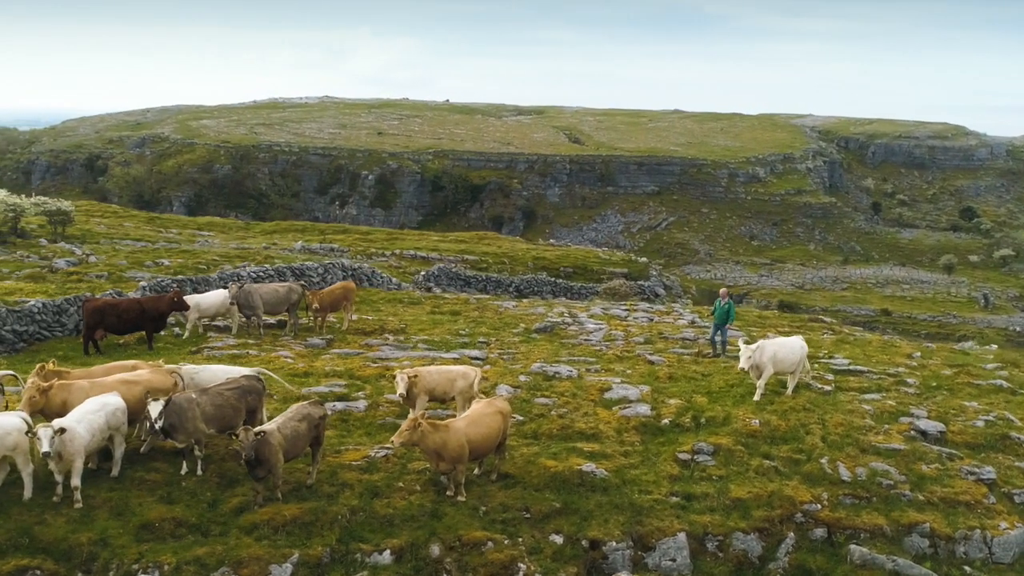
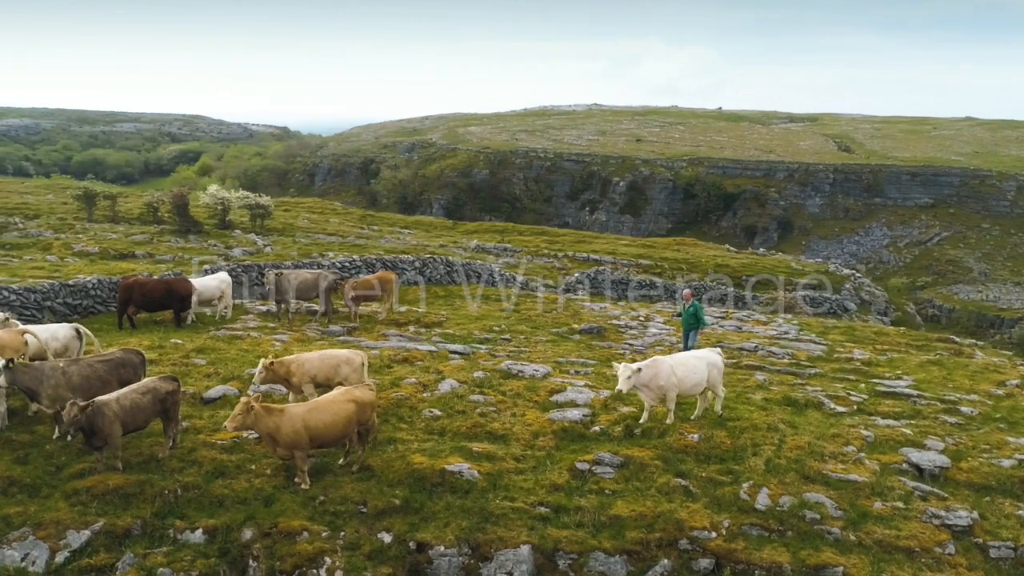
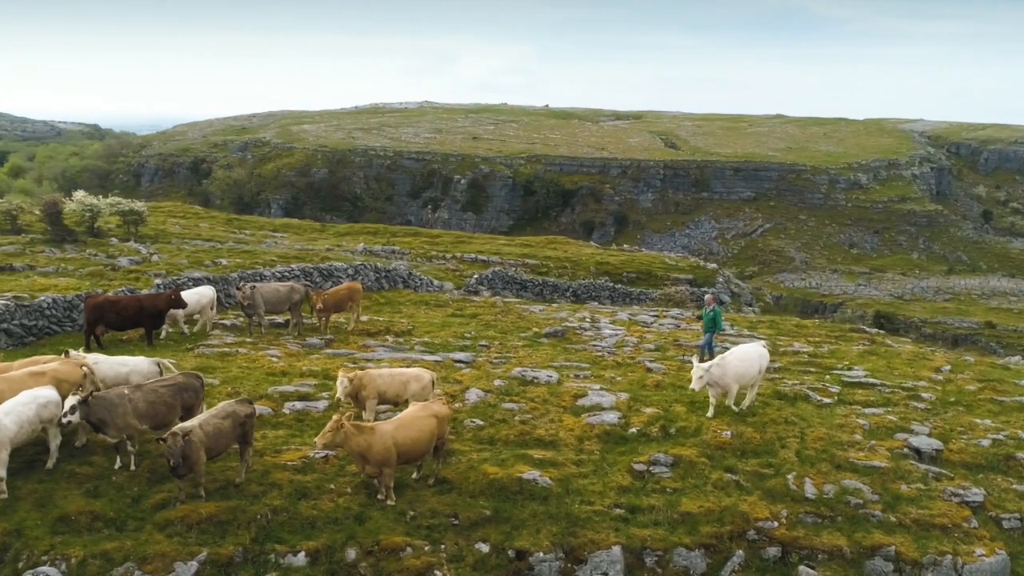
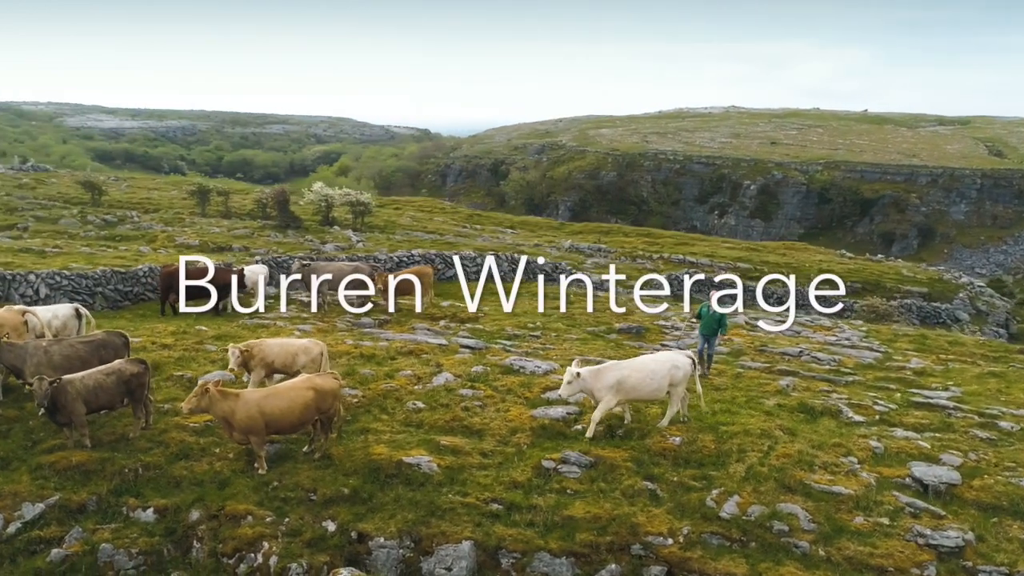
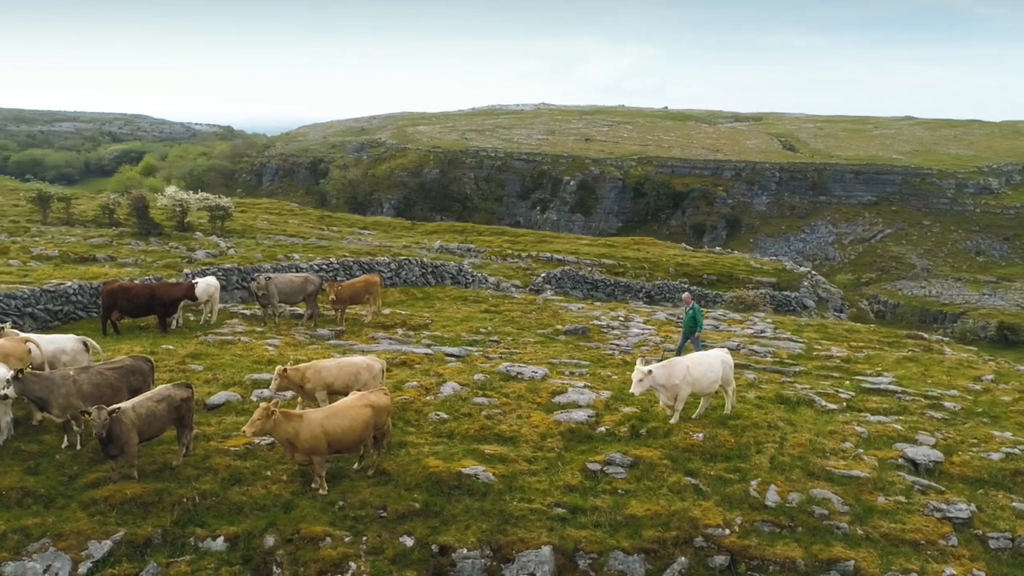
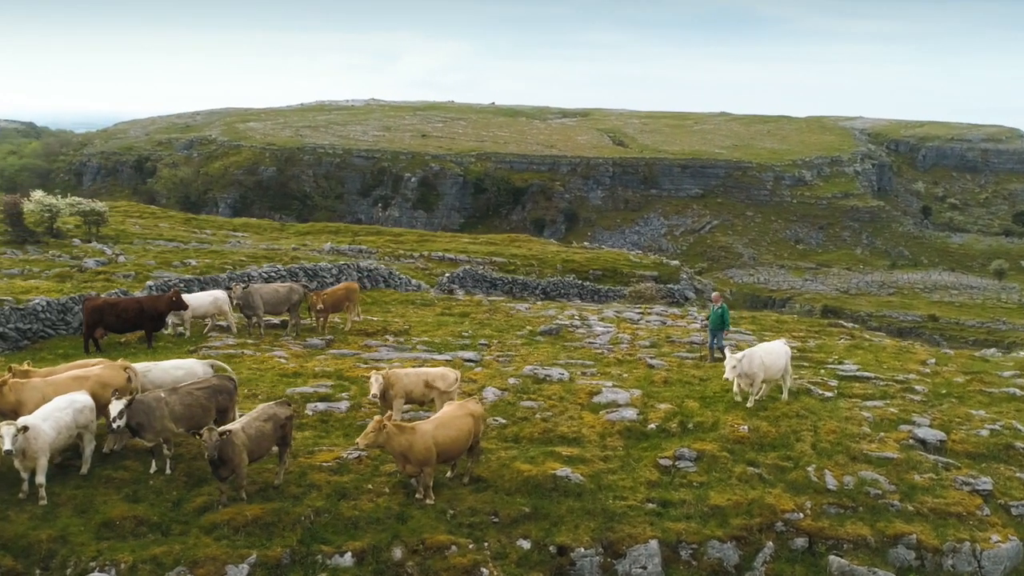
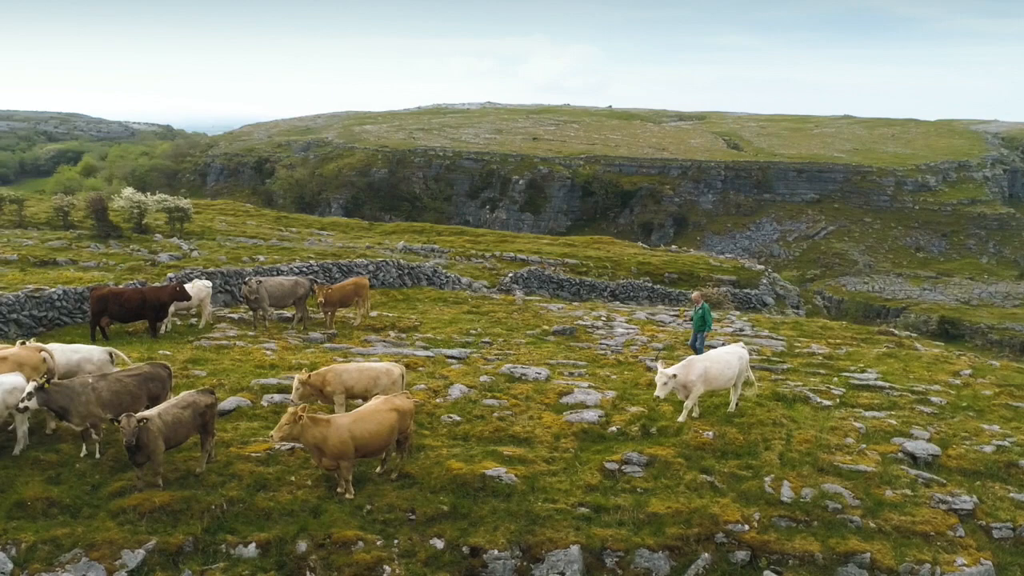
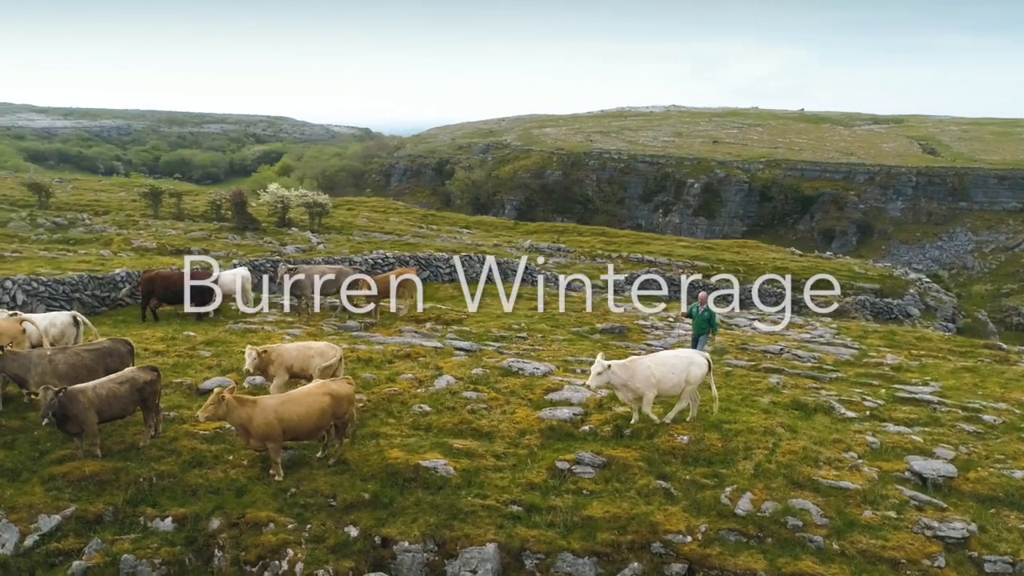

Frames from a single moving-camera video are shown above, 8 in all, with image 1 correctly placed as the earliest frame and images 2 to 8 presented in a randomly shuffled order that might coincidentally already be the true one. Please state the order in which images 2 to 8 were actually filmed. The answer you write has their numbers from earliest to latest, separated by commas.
6, 3, 7, 5, 2, 8, 4
